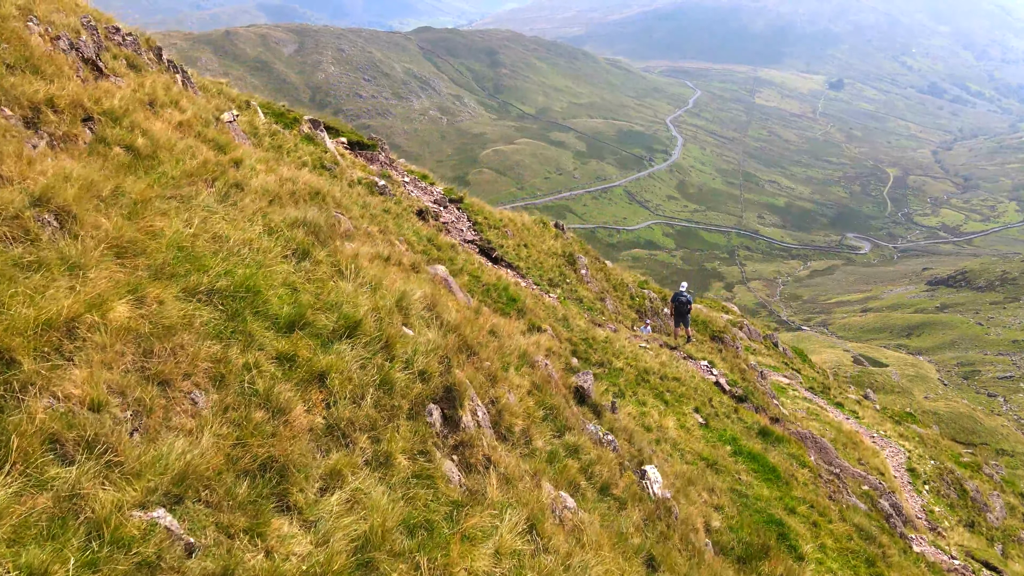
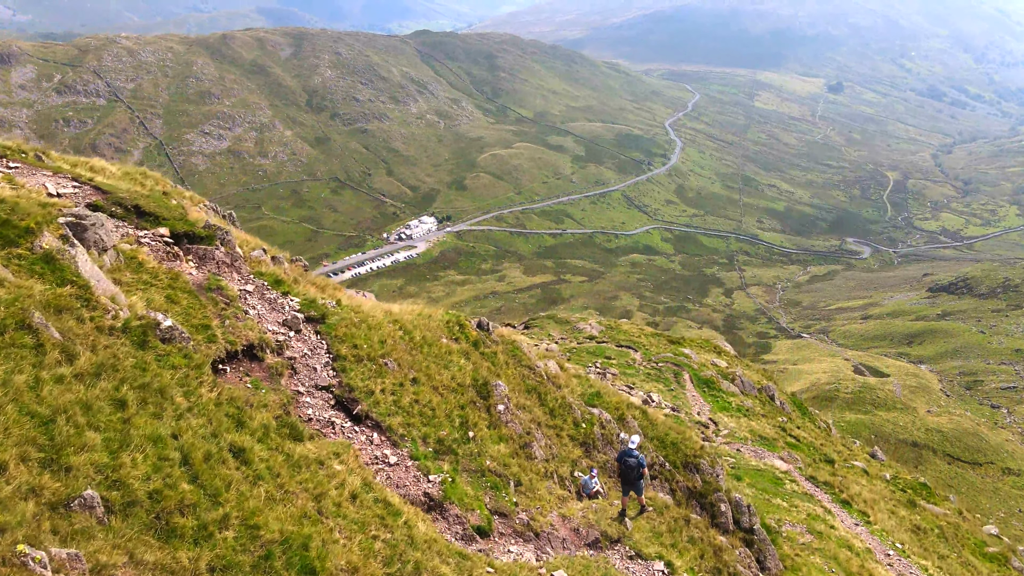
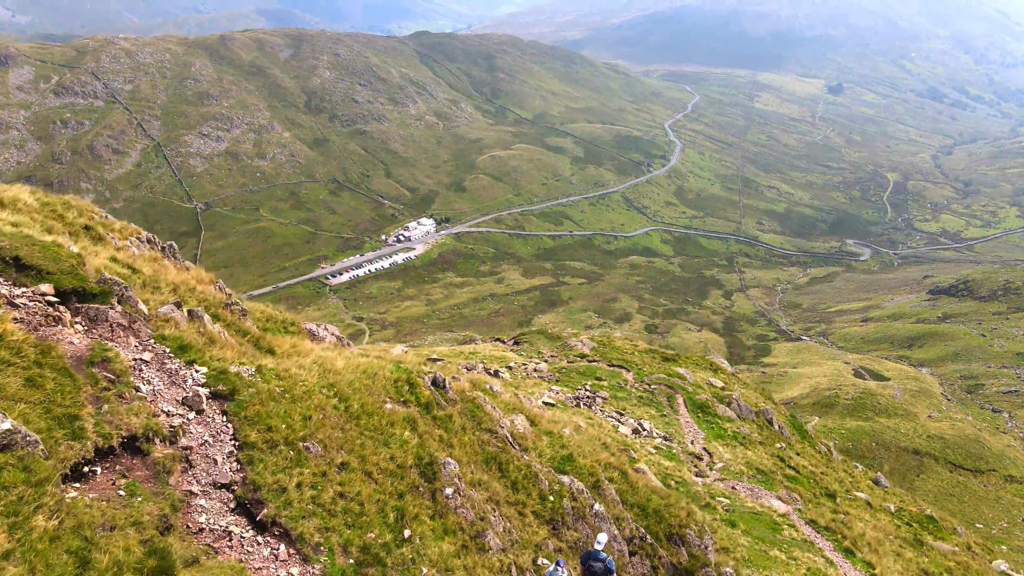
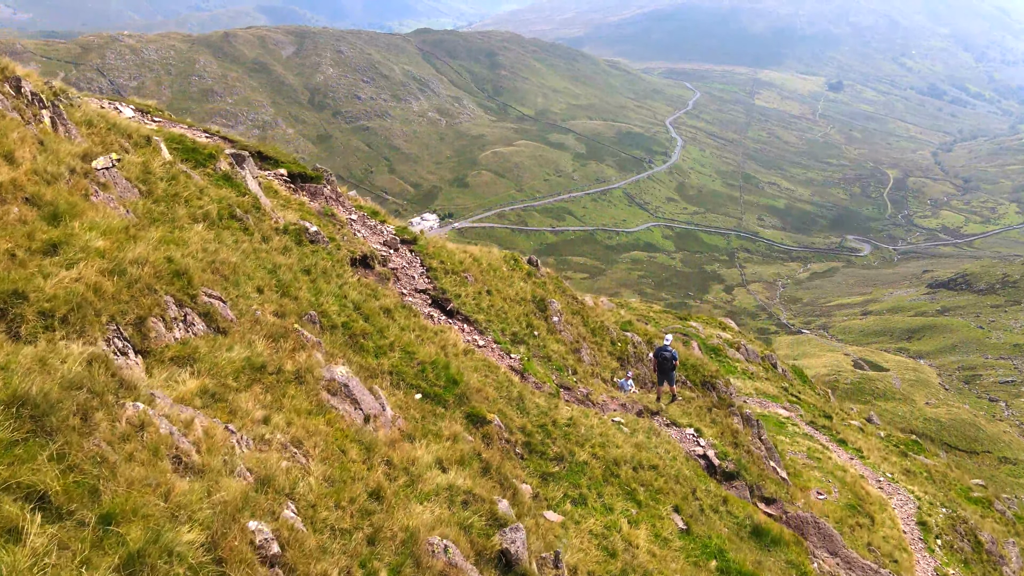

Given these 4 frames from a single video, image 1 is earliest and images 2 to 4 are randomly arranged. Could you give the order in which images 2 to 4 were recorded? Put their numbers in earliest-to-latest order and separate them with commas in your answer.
4, 2, 3
